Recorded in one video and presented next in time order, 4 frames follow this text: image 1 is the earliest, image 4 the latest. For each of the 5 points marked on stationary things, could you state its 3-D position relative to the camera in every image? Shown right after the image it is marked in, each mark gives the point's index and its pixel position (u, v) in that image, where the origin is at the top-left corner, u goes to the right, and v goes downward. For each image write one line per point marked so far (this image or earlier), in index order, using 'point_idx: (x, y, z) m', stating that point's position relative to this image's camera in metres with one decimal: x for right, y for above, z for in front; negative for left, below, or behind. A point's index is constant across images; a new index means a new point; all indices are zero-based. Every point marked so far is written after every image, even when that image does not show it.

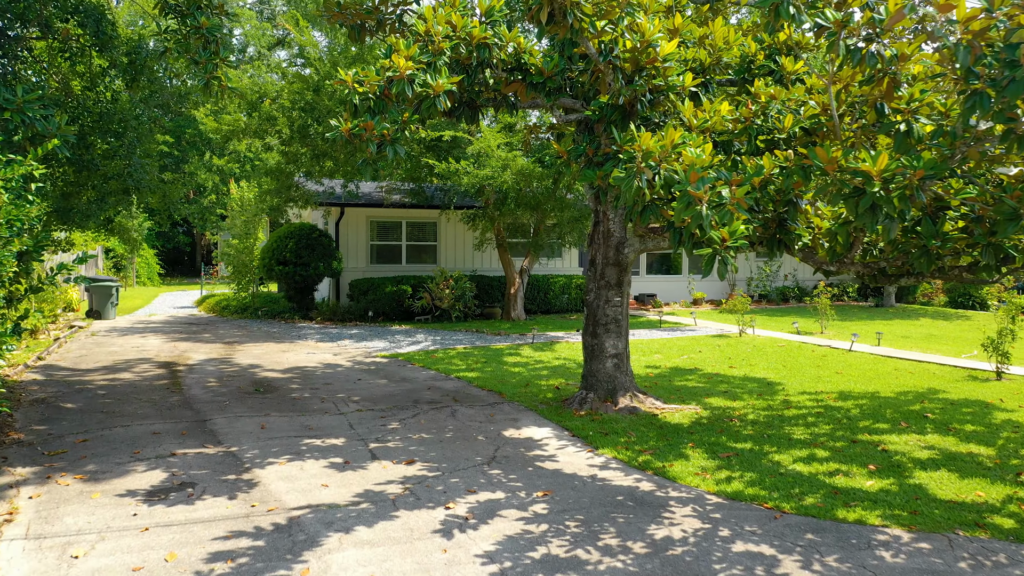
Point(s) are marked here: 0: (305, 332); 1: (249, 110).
0: (-4.4, -0.9, +14.3) m
1: (-5.9, +4.0, +15.2) m
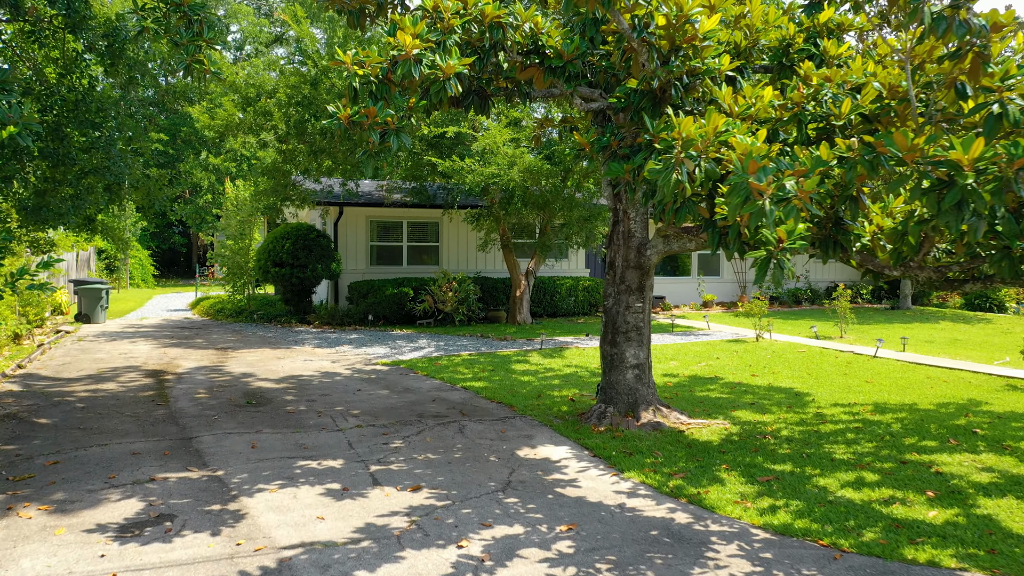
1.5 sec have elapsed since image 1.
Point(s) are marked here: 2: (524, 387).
0: (-4.2, -1.0, +13.7) m
1: (-5.8, +3.9, +14.6) m
2: (+0.2, -1.3, +9.0) m
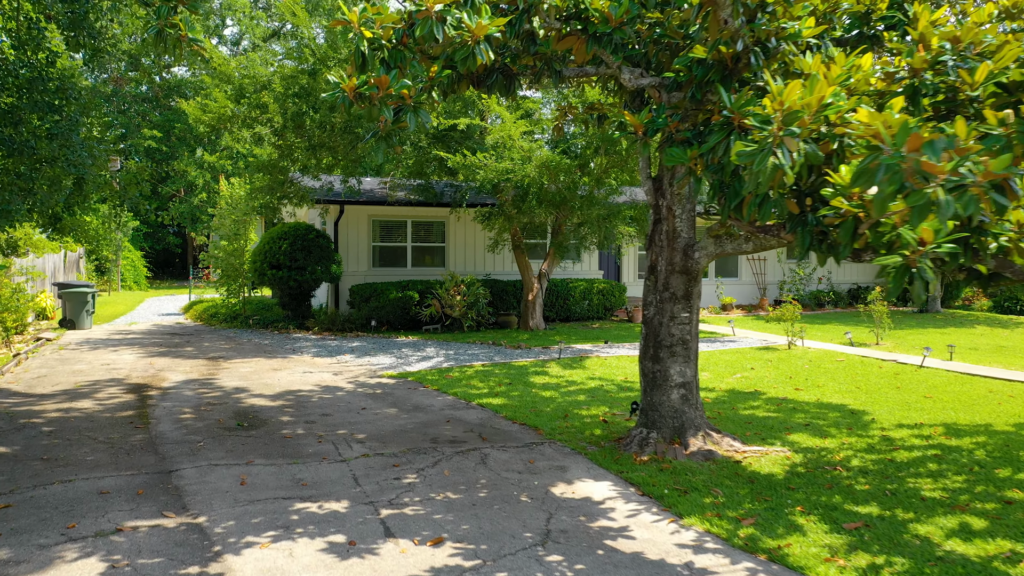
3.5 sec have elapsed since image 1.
0: (-4.0, -1.1, +12.8) m
1: (-5.5, +3.8, +13.7) m
2: (+0.4, -1.4, +8.1) m
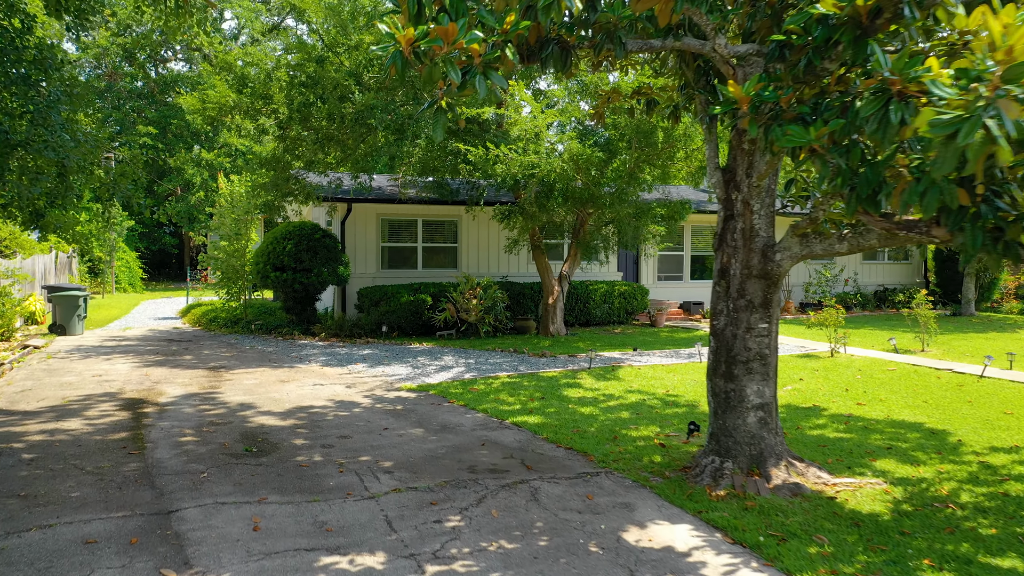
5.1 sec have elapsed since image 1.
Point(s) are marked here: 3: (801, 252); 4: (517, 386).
0: (-3.6, -1.1, +11.9) m
1: (-5.1, +3.8, +12.8) m
2: (+0.8, -1.5, +7.2) m
3: (+2.2, +0.3, +5.2) m
4: (+0.1, -1.3, +9.1) m
